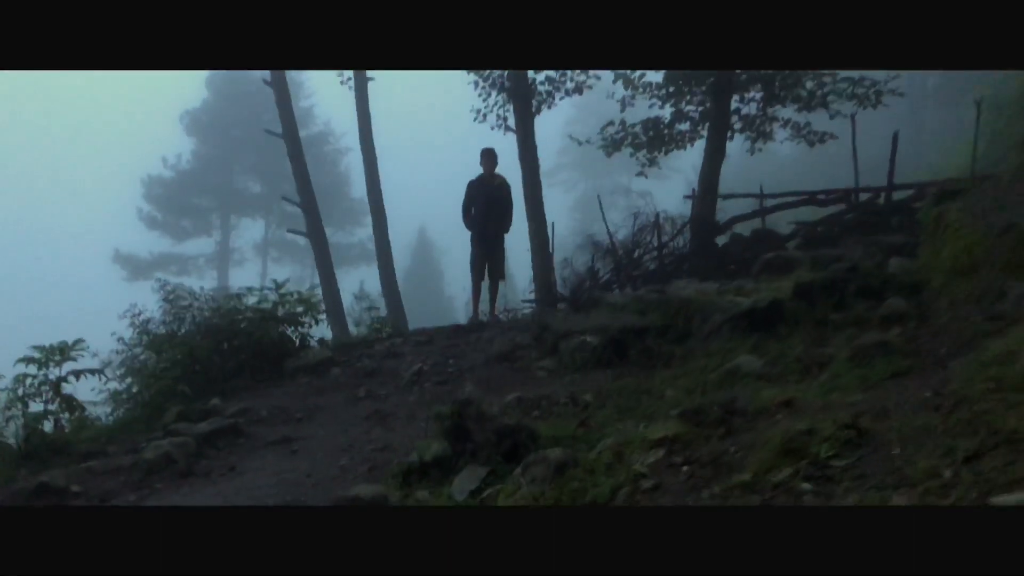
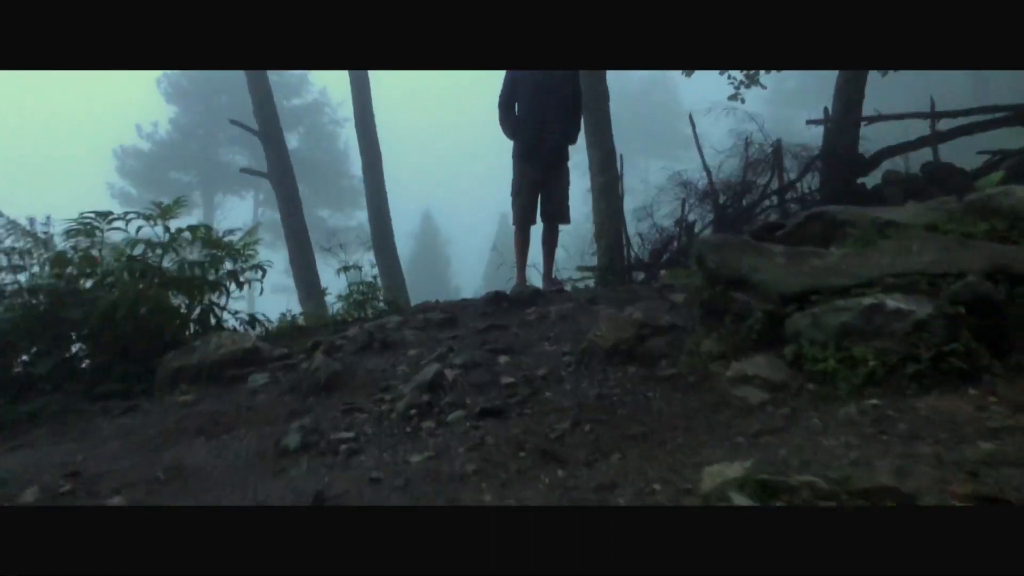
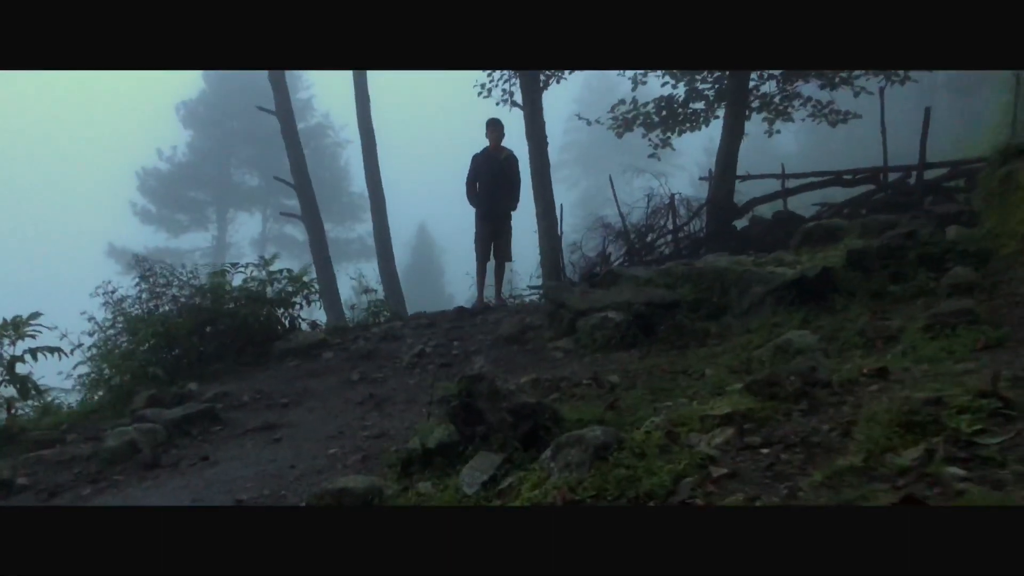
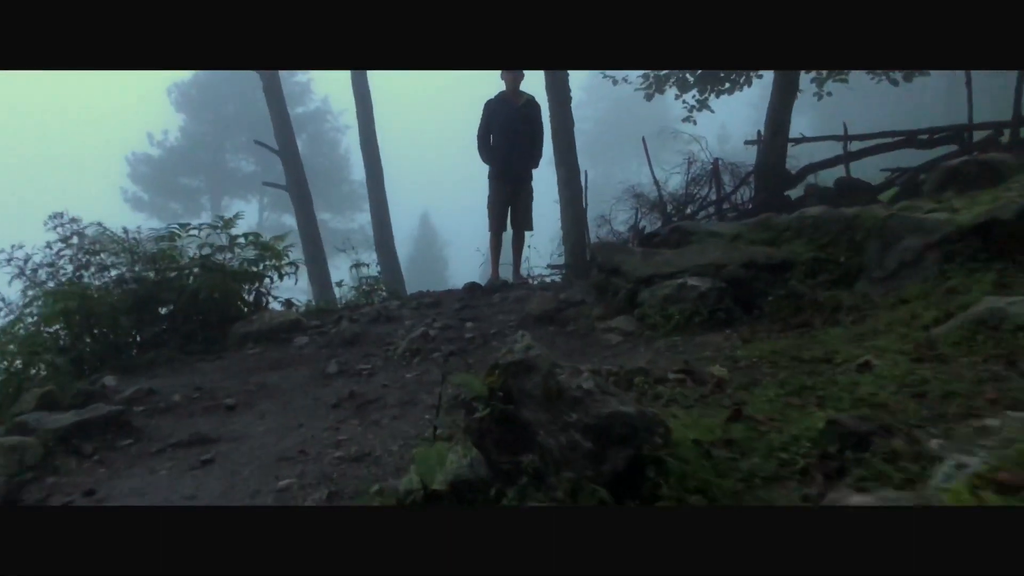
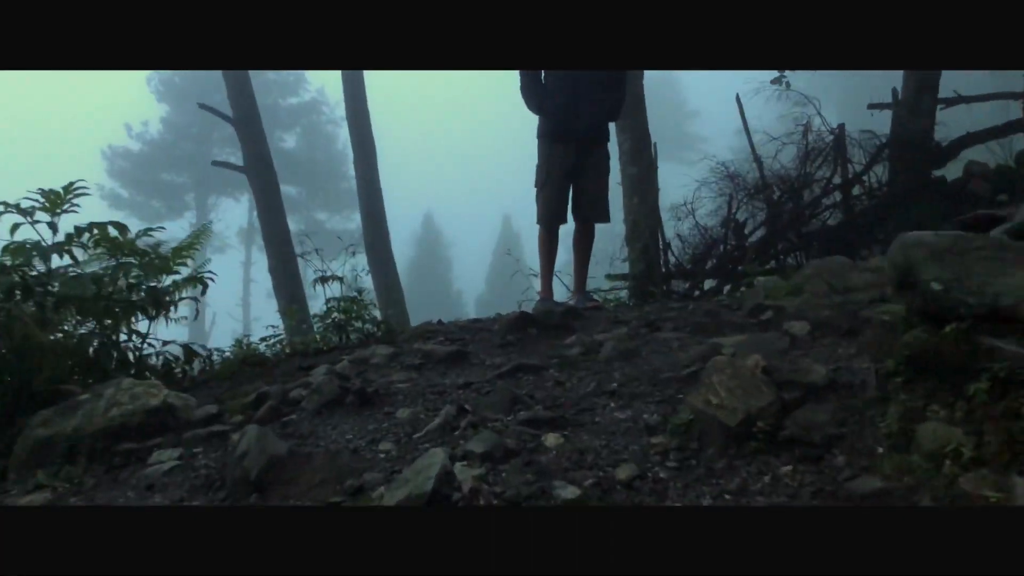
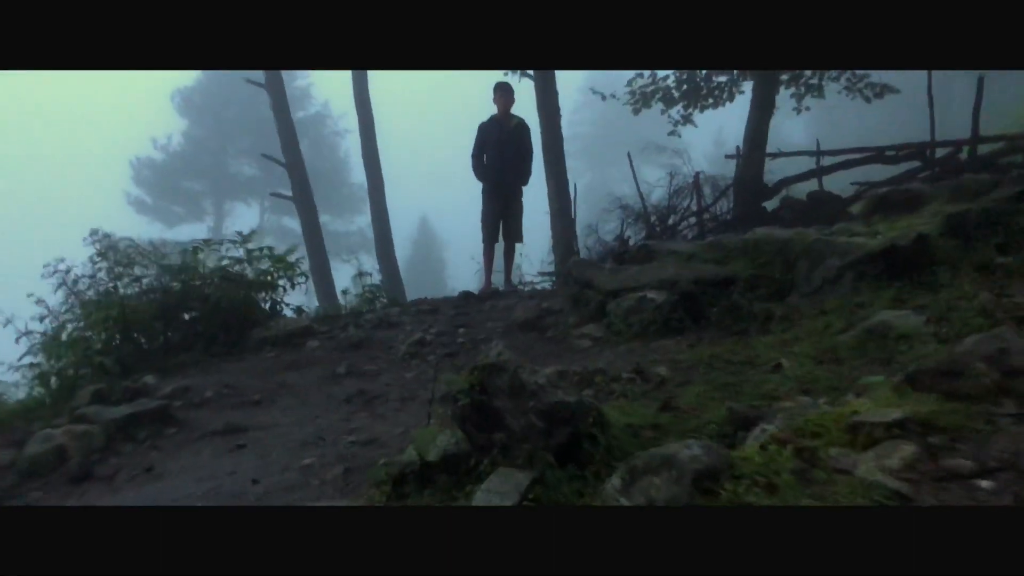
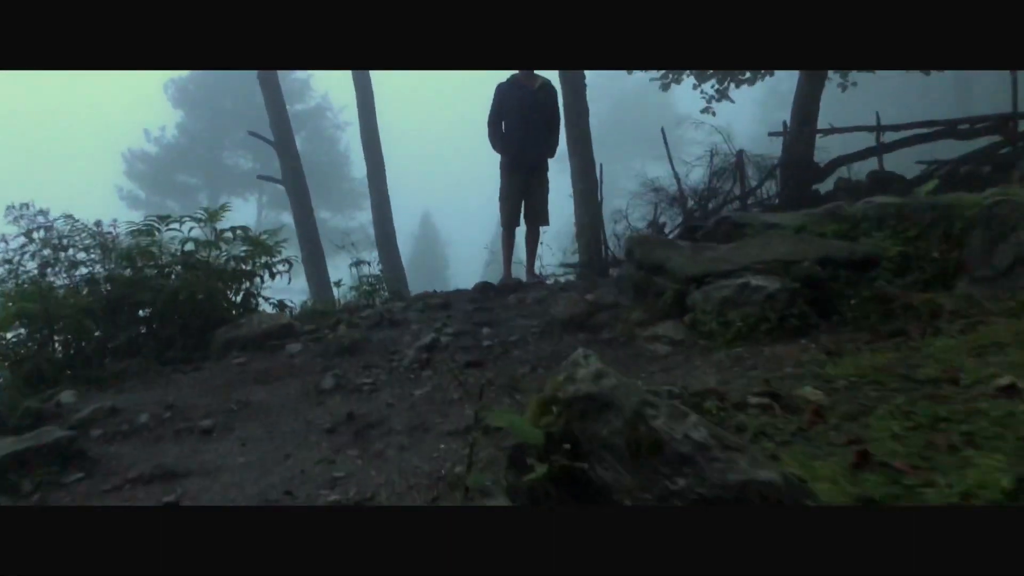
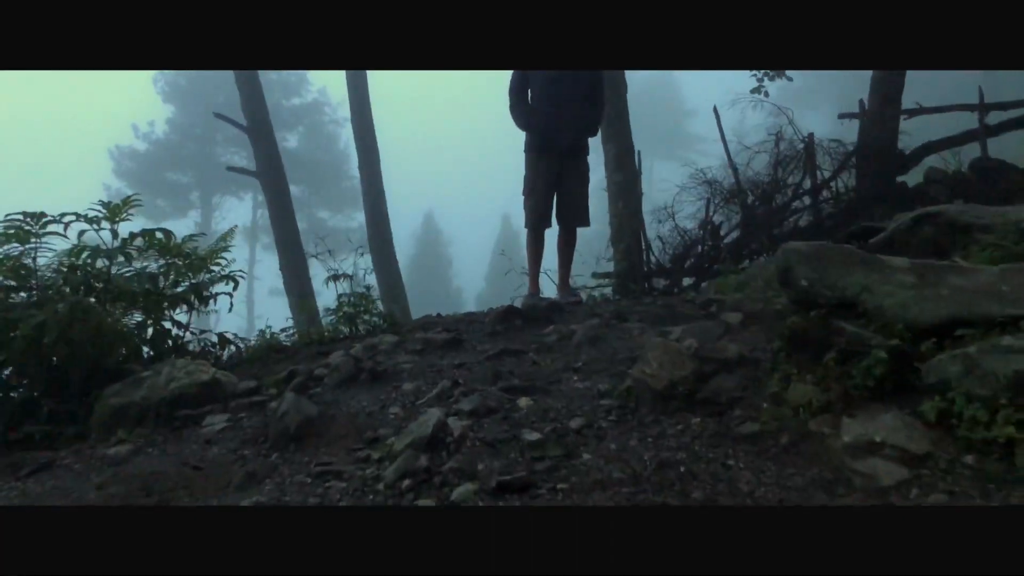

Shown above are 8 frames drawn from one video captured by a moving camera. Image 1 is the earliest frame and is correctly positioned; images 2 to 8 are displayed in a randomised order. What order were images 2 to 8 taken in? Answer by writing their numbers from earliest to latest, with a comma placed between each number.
3, 6, 4, 7, 2, 8, 5
